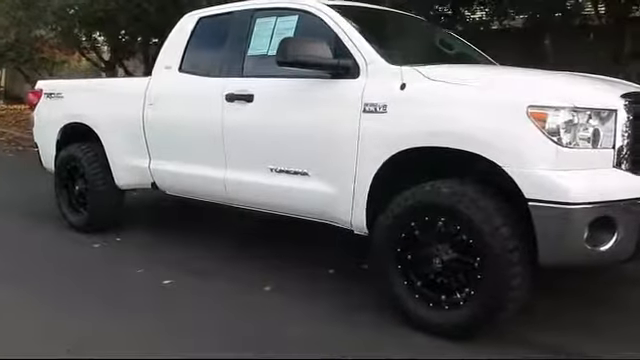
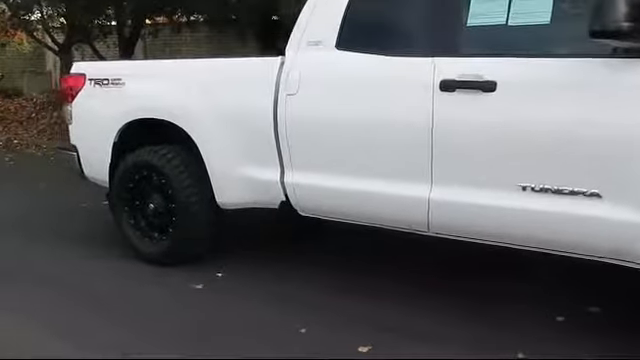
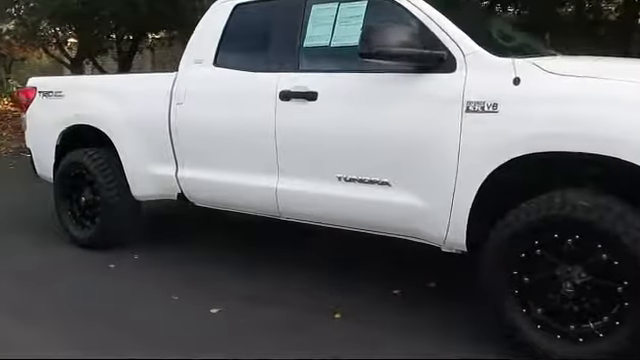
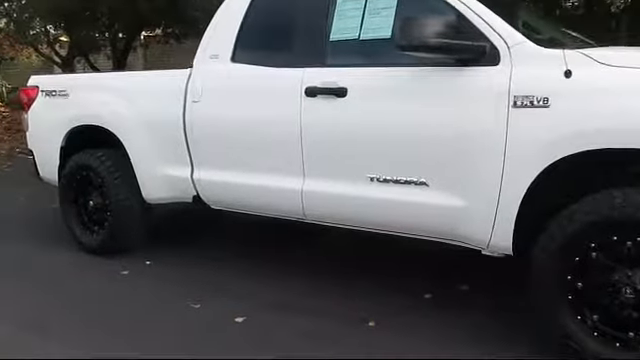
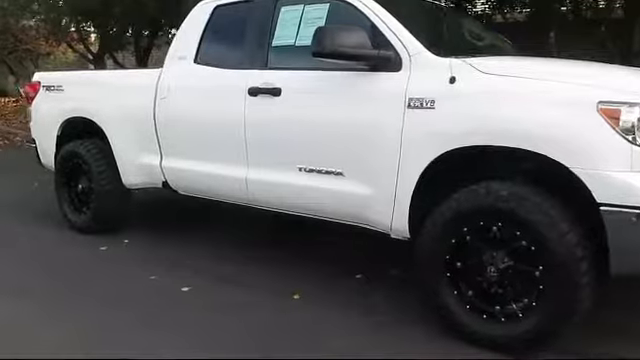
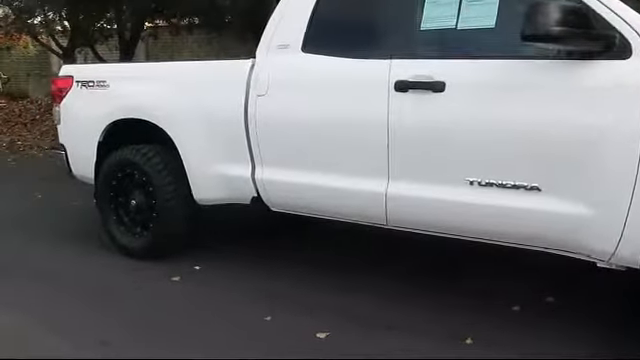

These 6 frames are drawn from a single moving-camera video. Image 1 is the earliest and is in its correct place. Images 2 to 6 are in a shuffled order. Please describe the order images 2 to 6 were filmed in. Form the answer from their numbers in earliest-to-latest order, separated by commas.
5, 3, 4, 6, 2
